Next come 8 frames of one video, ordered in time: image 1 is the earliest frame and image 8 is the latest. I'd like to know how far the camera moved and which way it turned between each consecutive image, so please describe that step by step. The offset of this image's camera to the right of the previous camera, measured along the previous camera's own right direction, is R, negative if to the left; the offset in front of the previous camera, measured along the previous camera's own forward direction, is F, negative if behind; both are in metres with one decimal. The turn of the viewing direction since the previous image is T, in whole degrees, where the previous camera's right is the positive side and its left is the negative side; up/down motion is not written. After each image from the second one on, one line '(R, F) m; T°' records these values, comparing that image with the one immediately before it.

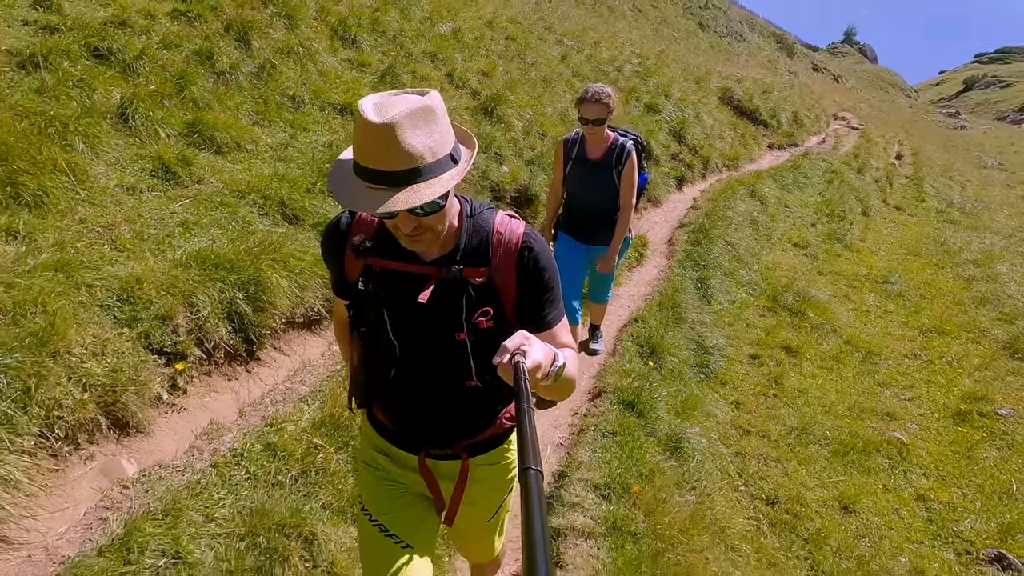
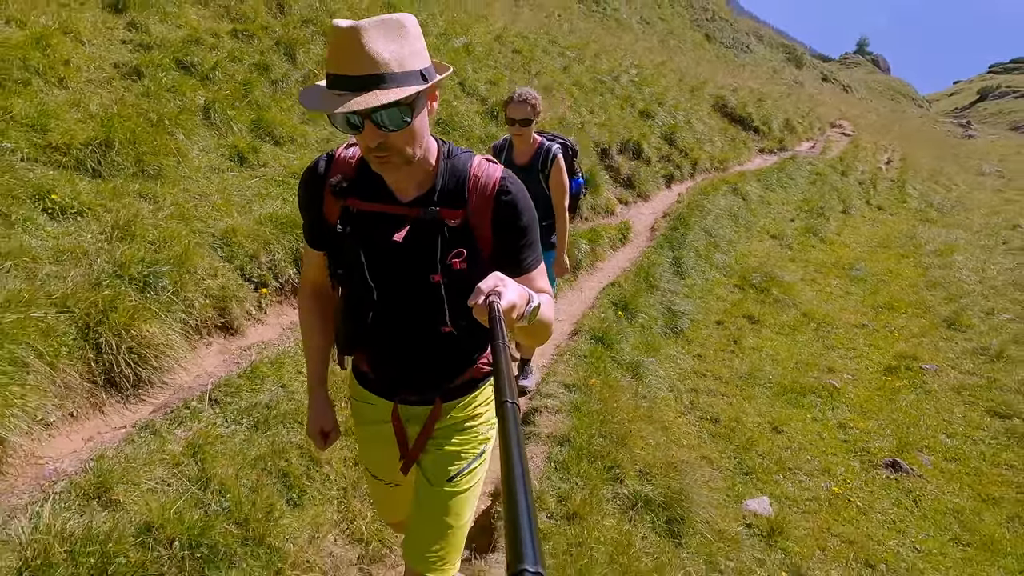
(+0.2, -1.8) m; -1°
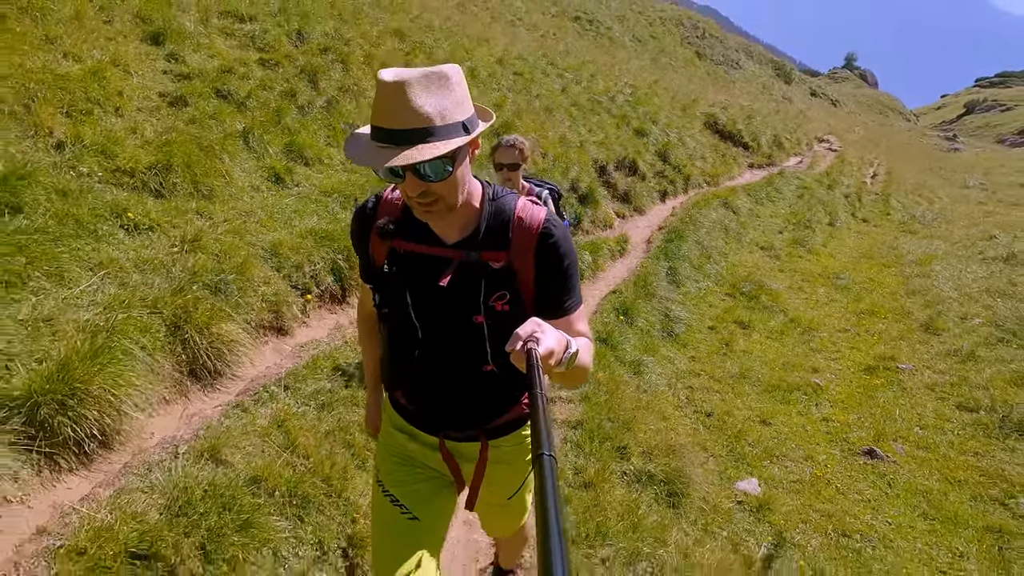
(-0.2, -0.8) m; +1°
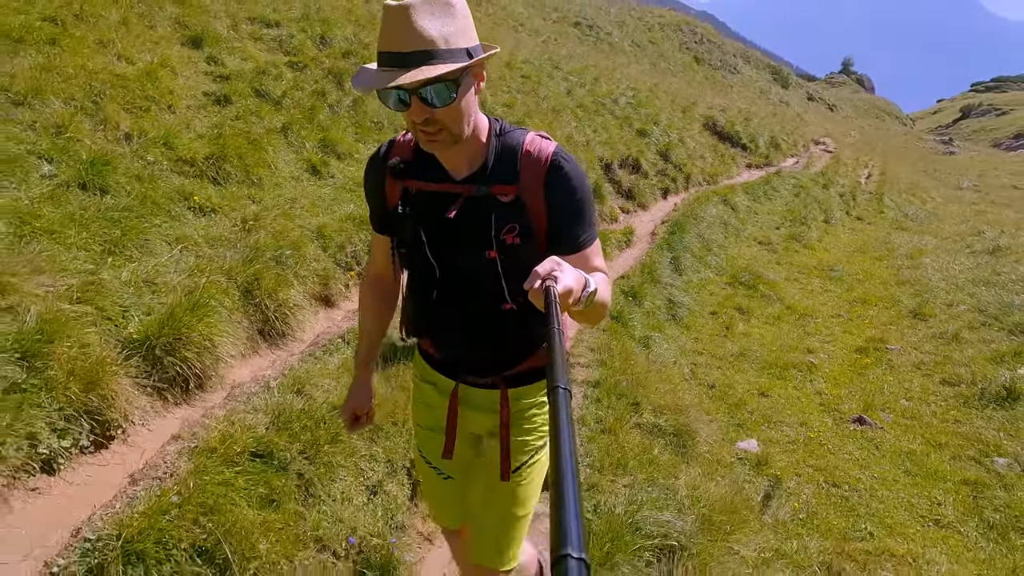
(-0.3, -0.8) m; 0°
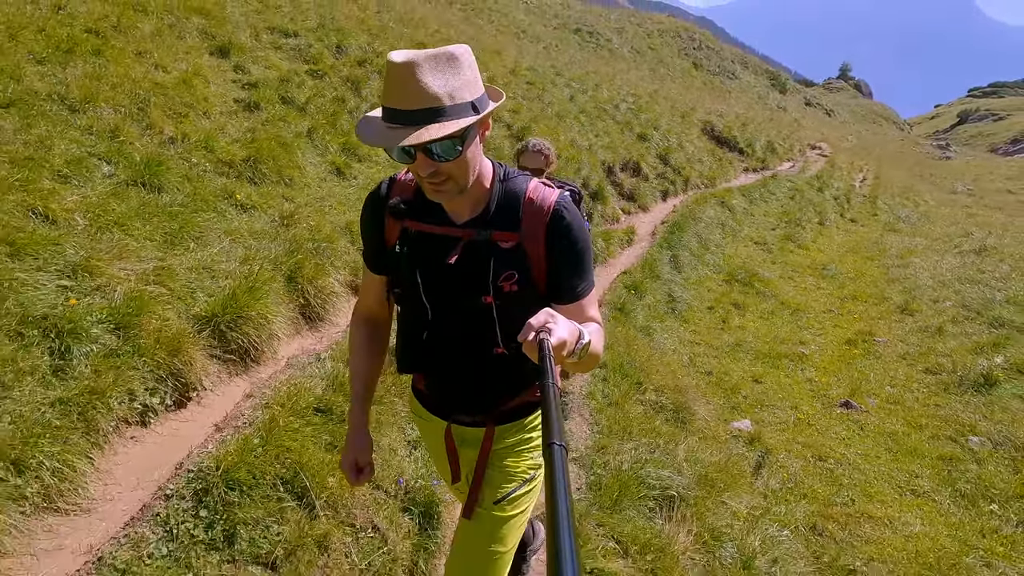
(-0.2, -0.7) m; 0°
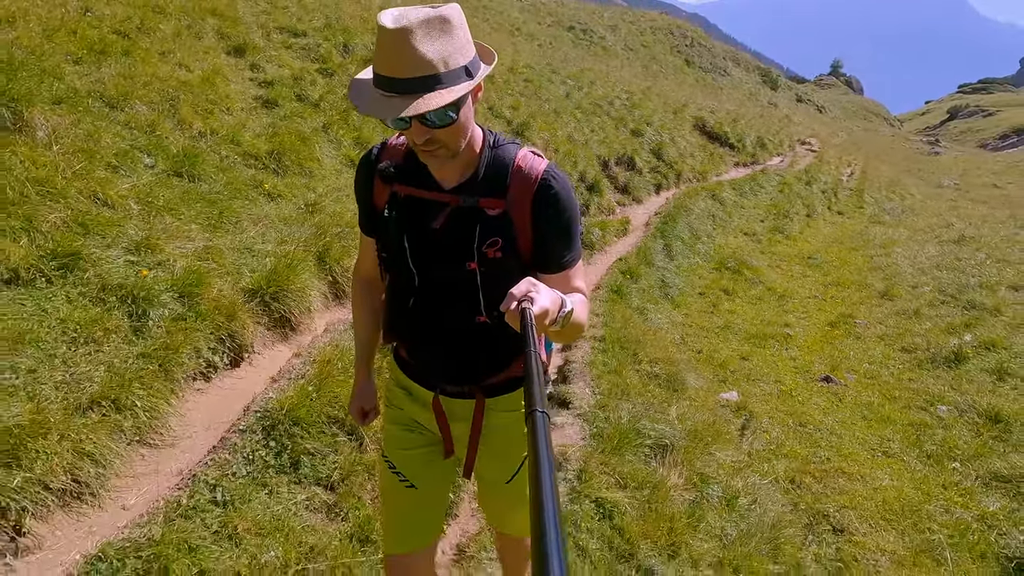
(-0.2, -0.7) m; +1°
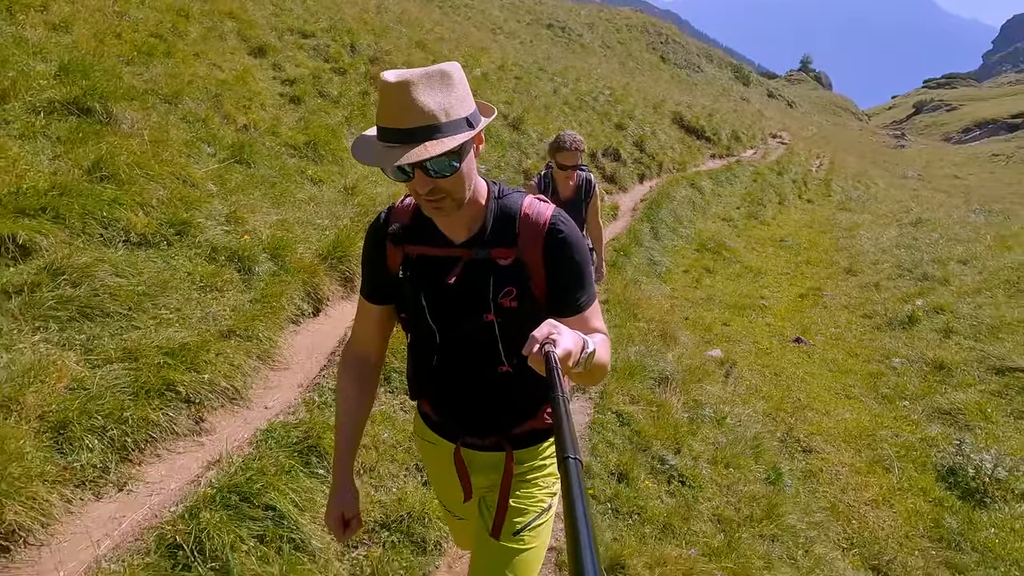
(-0.6, -1.3) m; +2°
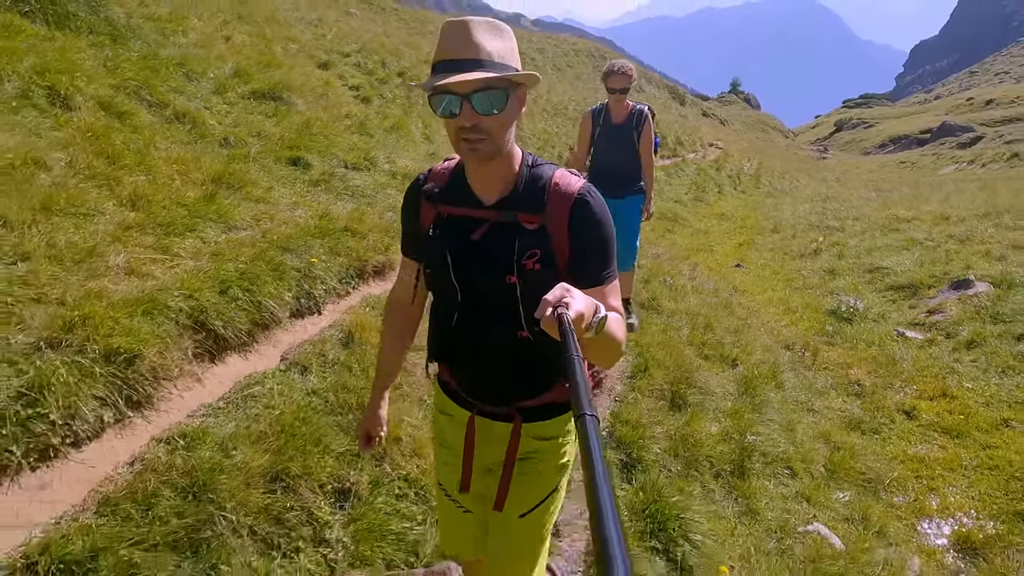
(-2.0, -4.4) m; +5°
